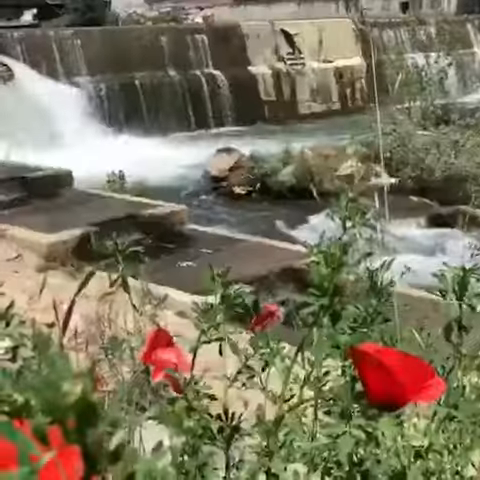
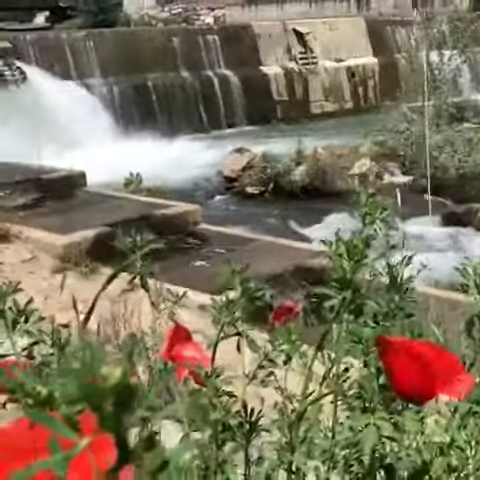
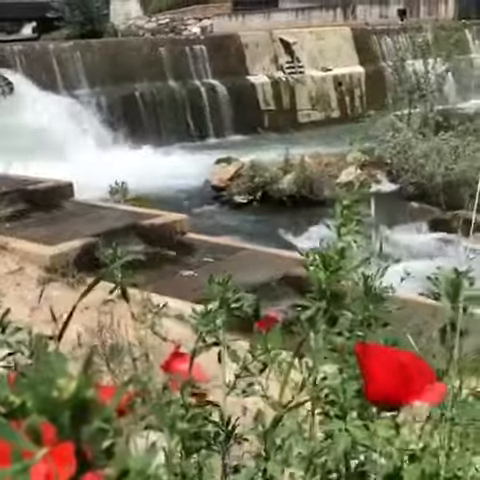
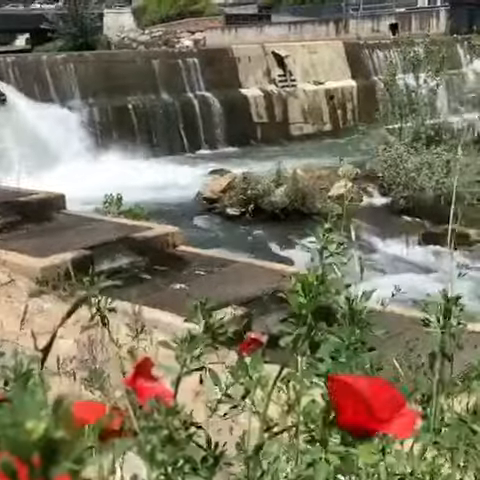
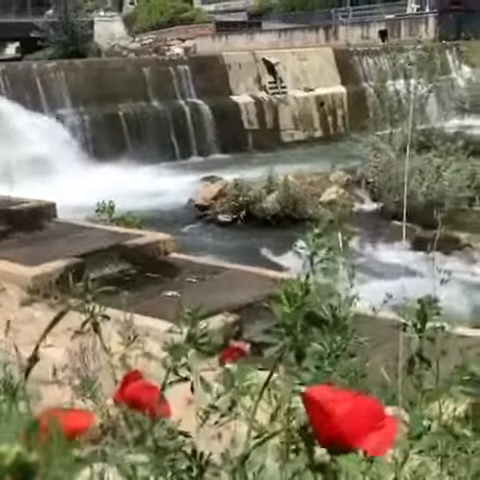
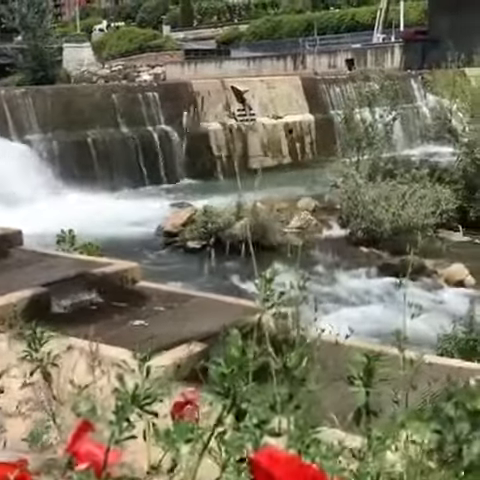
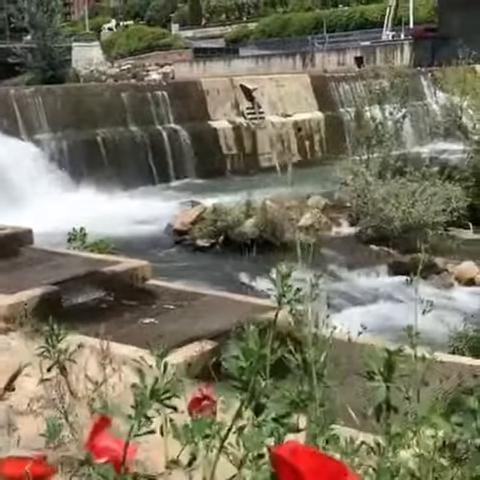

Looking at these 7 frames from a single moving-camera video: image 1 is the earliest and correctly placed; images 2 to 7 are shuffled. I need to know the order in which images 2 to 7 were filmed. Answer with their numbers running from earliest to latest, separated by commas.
2, 3, 4, 5, 7, 6
